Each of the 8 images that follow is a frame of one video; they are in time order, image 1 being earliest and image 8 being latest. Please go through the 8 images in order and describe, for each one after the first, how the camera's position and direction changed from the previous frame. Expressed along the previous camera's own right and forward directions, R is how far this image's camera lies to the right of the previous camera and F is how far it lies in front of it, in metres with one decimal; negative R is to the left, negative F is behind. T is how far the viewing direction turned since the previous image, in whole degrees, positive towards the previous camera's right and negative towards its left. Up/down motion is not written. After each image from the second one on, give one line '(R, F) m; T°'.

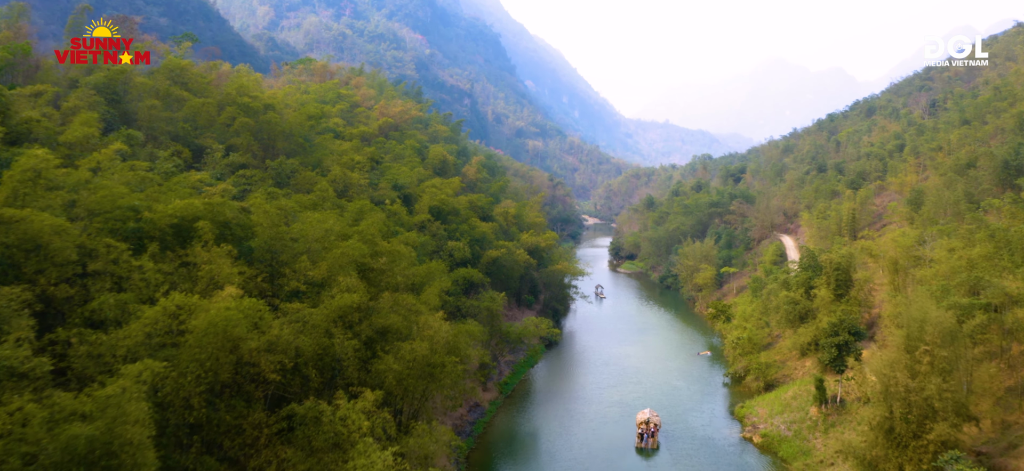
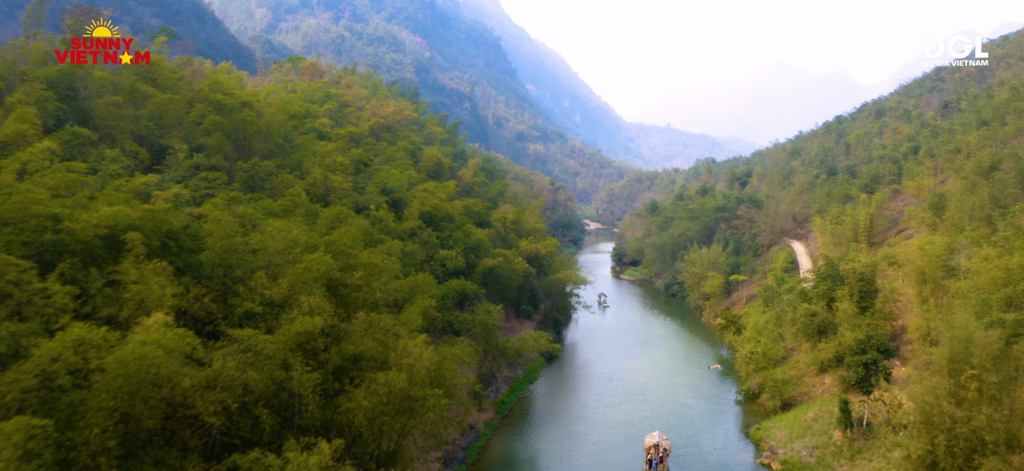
(+0.2, +2.4) m; 0°
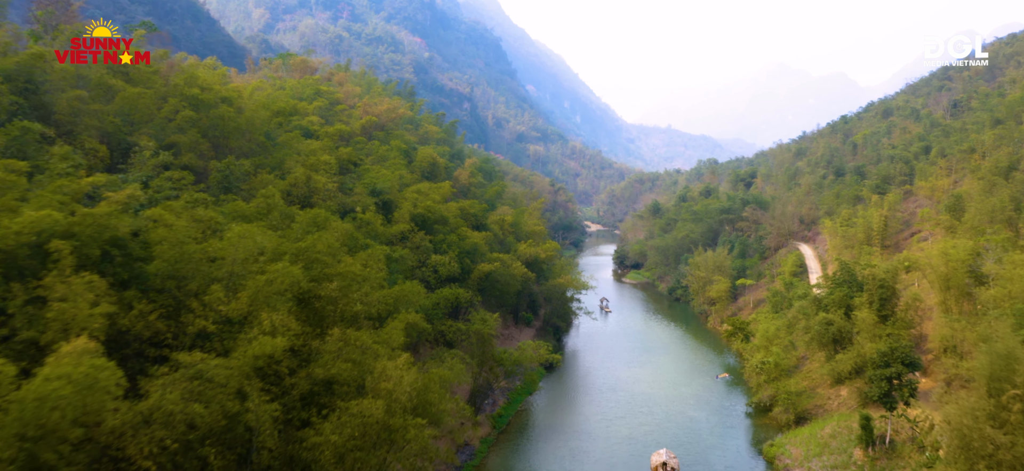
(+0.1, +1.8) m; 0°
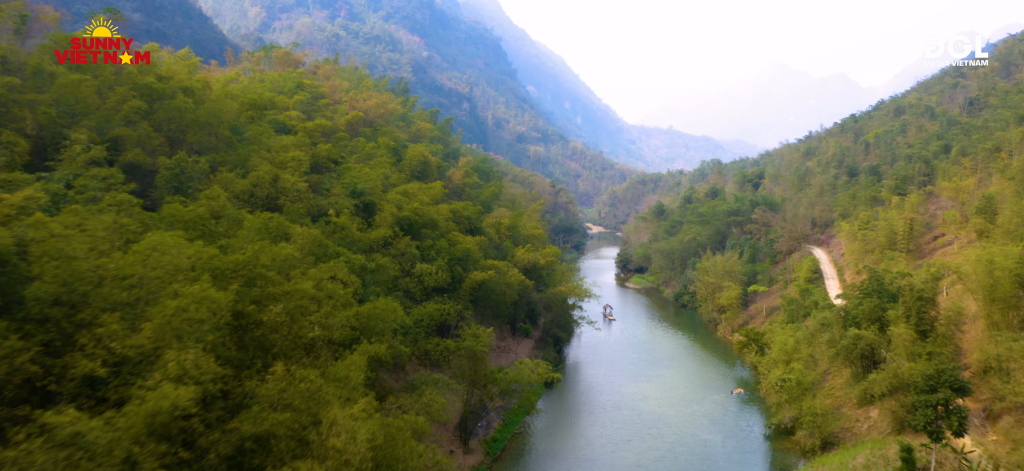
(+0.2, +2.9) m; 0°
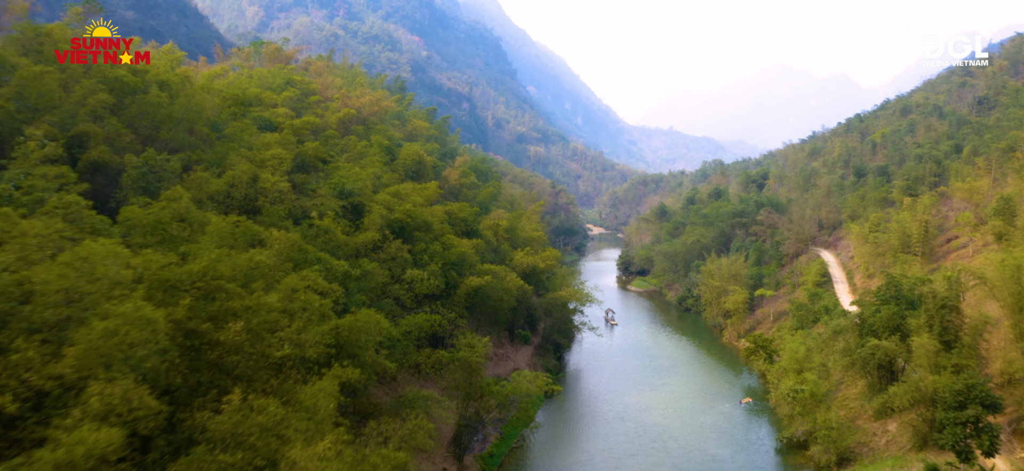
(+0.1, +1.5) m; 0°
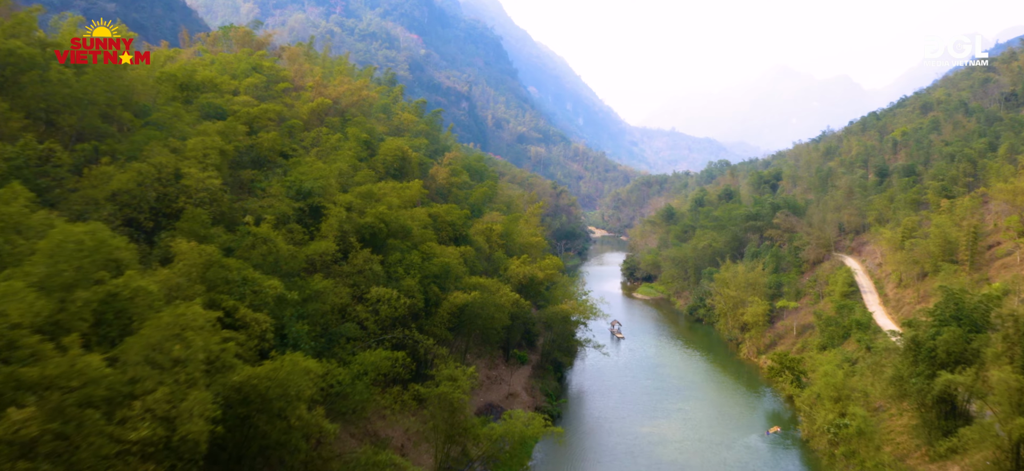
(+0.3, +4.2) m; 0°
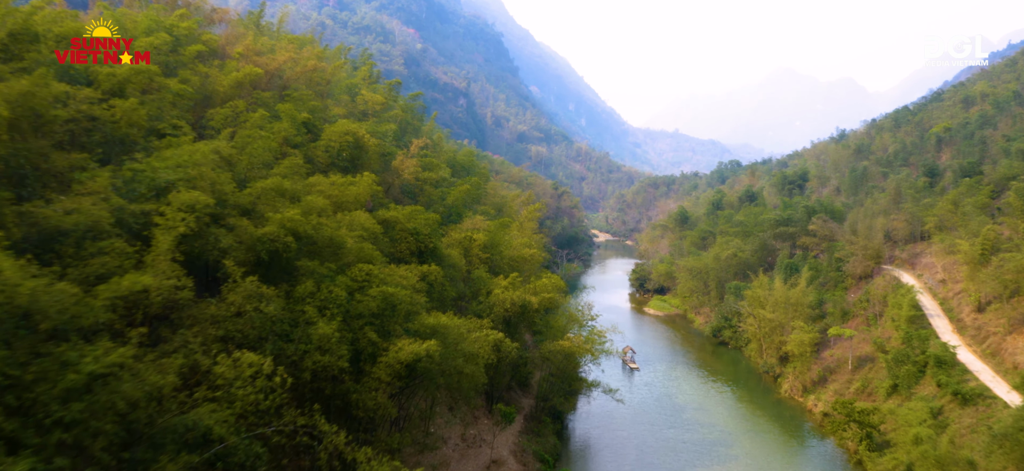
(+0.5, +7.6) m; 0°
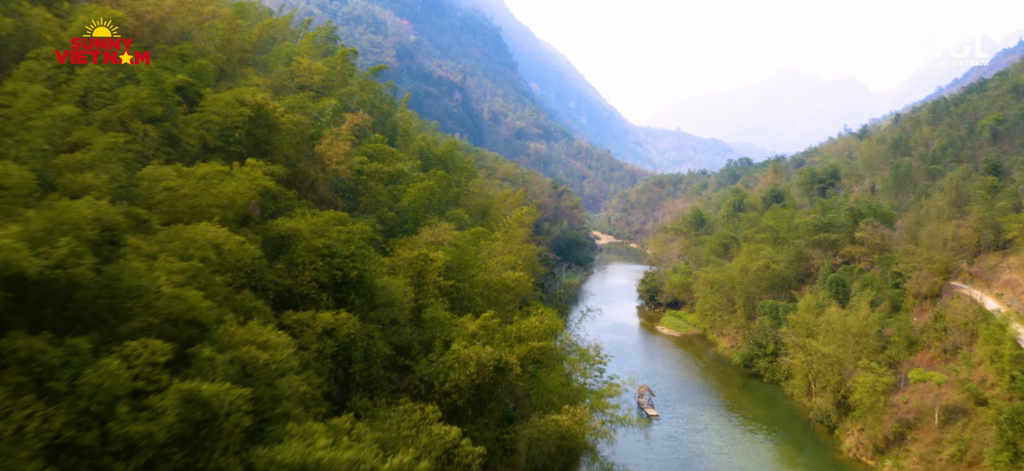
(+0.6, +7.7) m; 0°
